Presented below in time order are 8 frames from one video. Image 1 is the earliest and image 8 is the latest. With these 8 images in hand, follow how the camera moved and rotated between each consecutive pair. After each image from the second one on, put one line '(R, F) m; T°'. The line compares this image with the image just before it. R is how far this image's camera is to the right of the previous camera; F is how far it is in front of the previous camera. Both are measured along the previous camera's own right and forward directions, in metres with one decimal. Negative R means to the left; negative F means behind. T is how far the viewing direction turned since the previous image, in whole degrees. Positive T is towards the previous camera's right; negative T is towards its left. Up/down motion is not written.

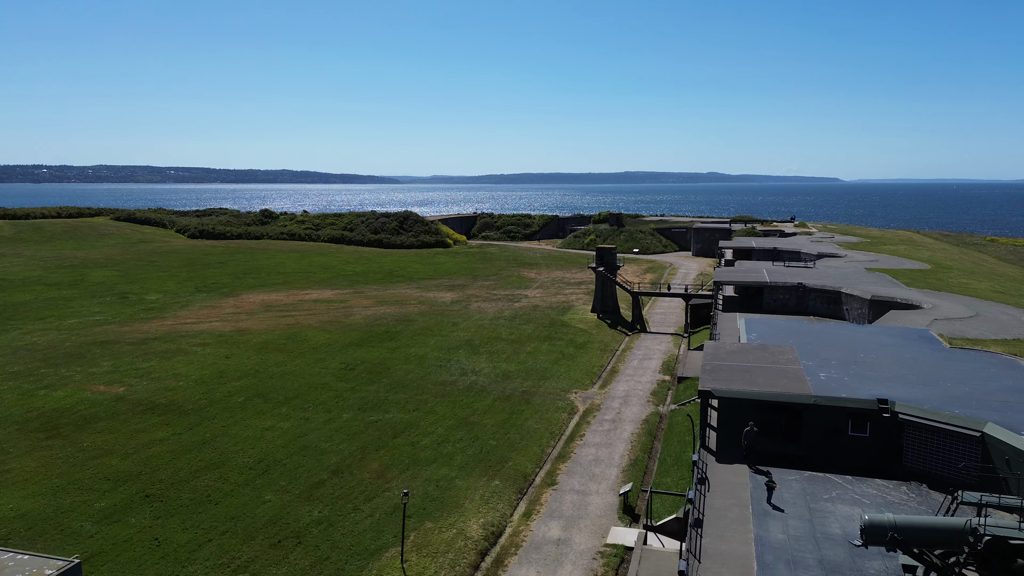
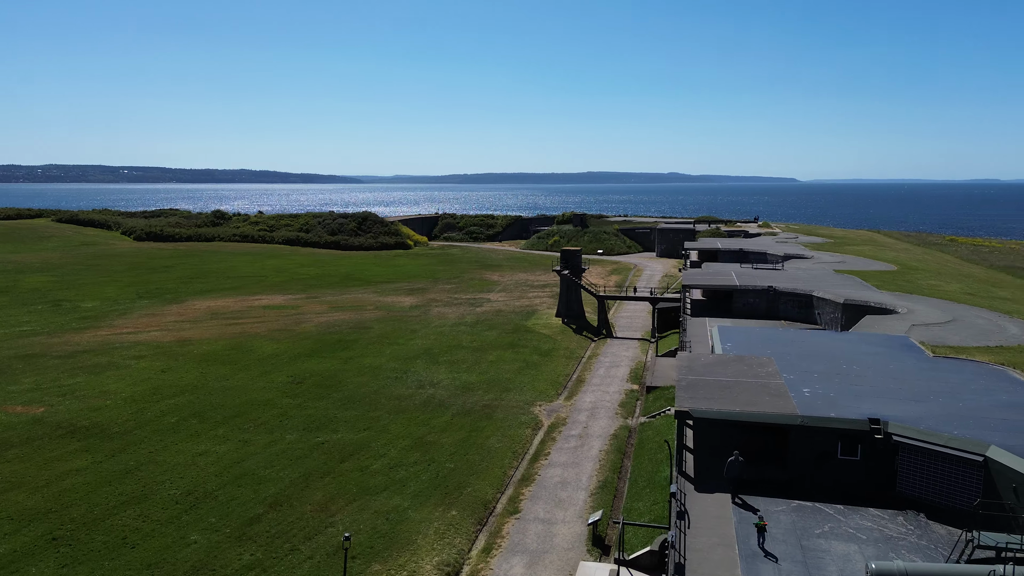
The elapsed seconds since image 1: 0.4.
(+0.2, +1.8) m; +3°
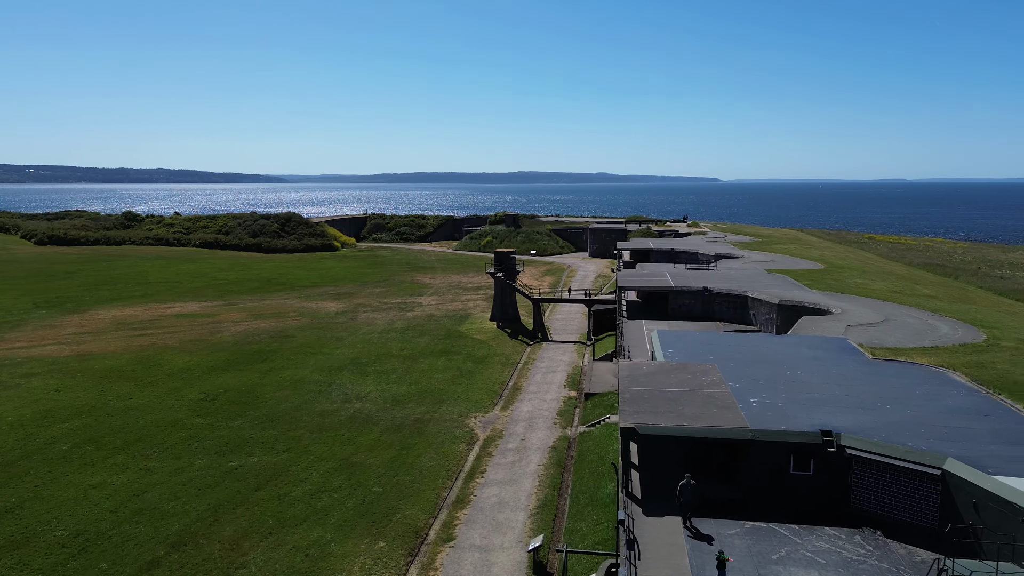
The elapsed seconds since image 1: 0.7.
(0.0, +1.4) m; +5°
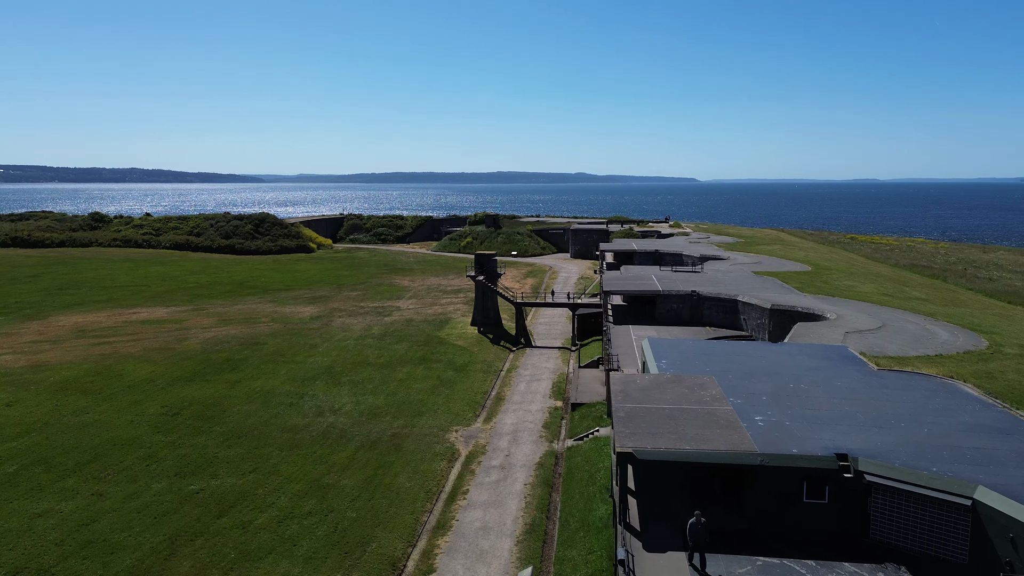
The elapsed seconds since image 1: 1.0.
(-0.1, +1.4) m; +2°
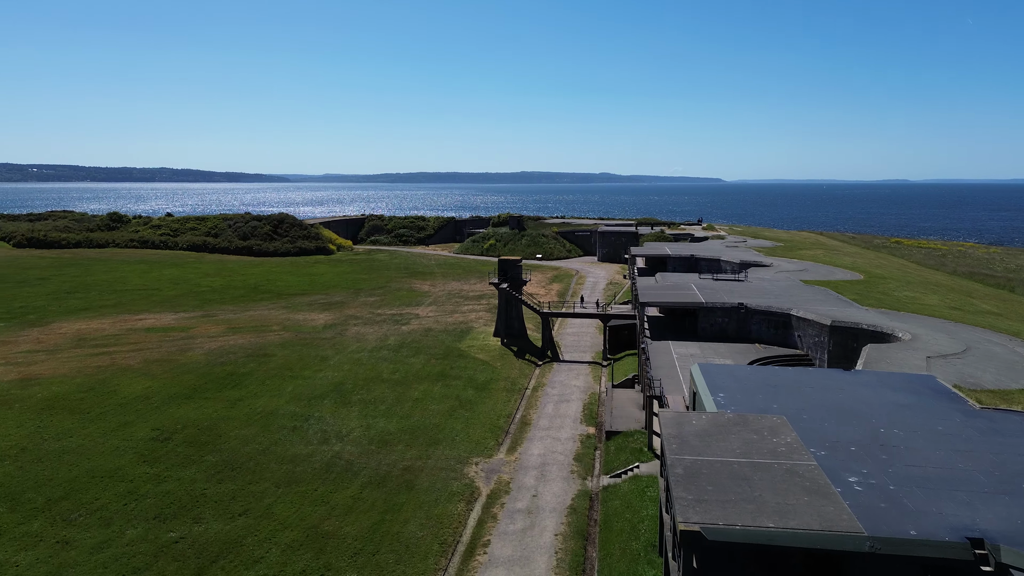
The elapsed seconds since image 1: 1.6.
(-0.2, +2.8) m; -2°
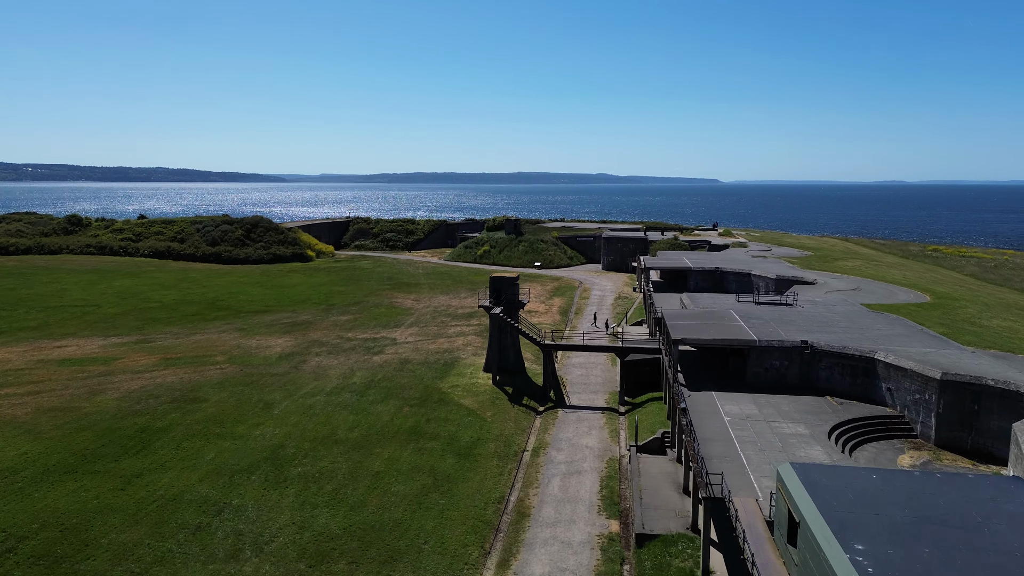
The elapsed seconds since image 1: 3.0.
(+0.1, +6.9) m; 0°
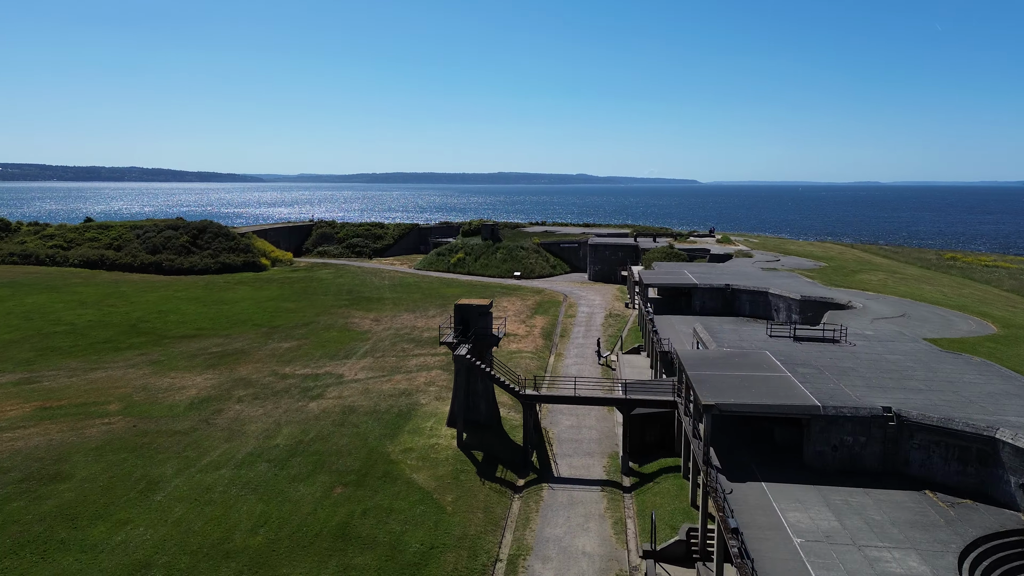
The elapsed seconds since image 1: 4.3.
(+0.3, +6.6) m; +2°
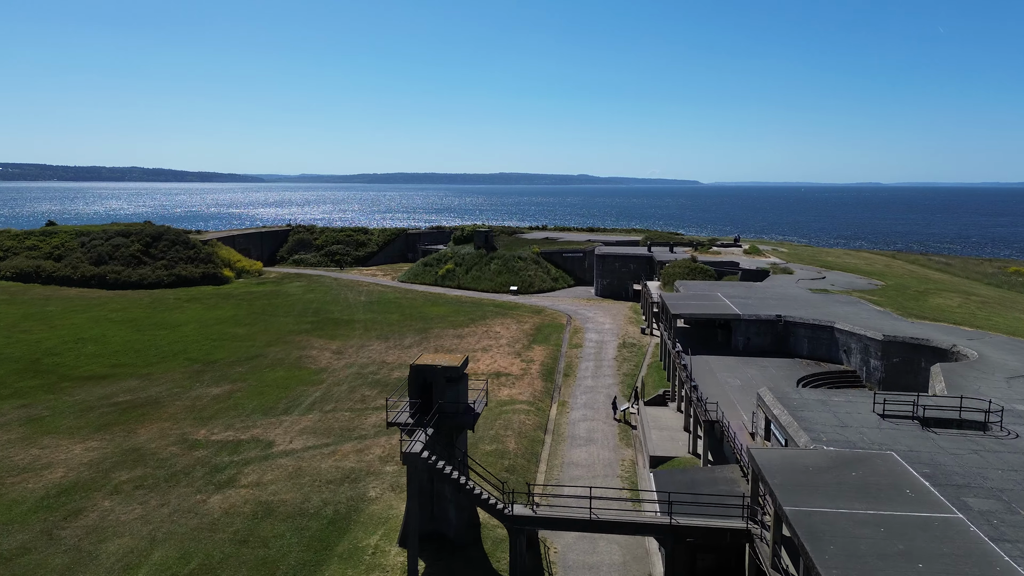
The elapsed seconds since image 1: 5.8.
(+0.4, +7.7) m; 0°
